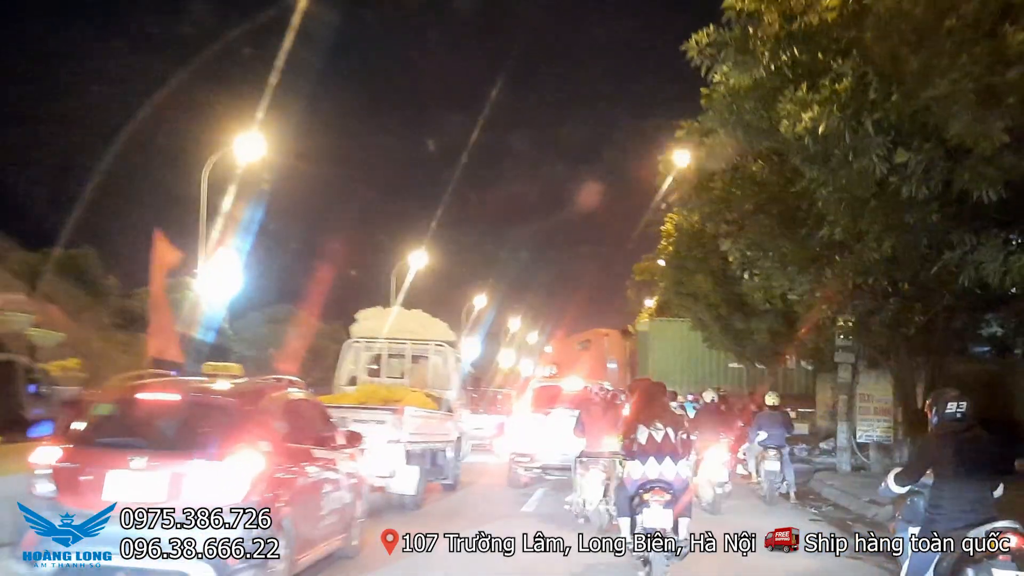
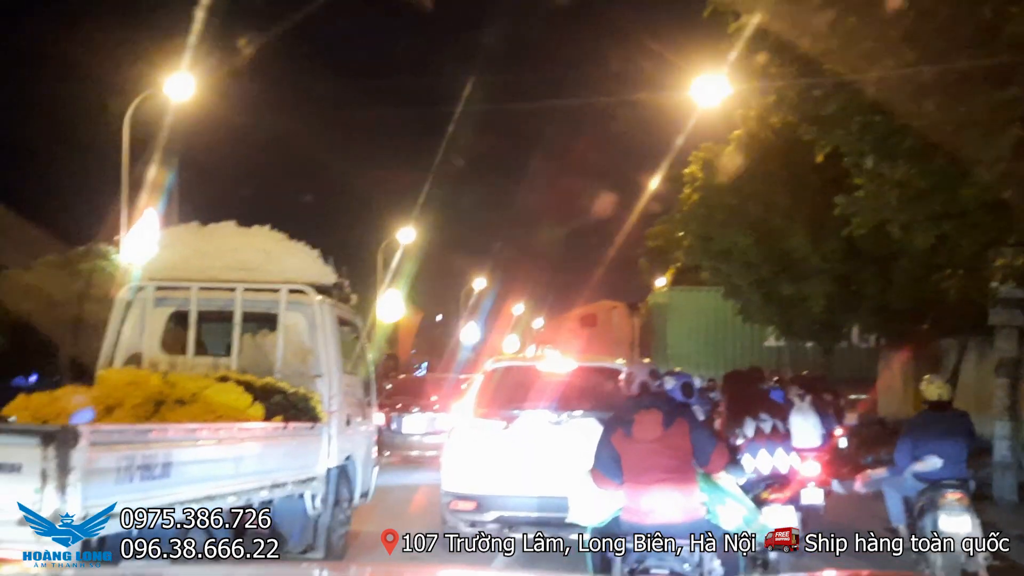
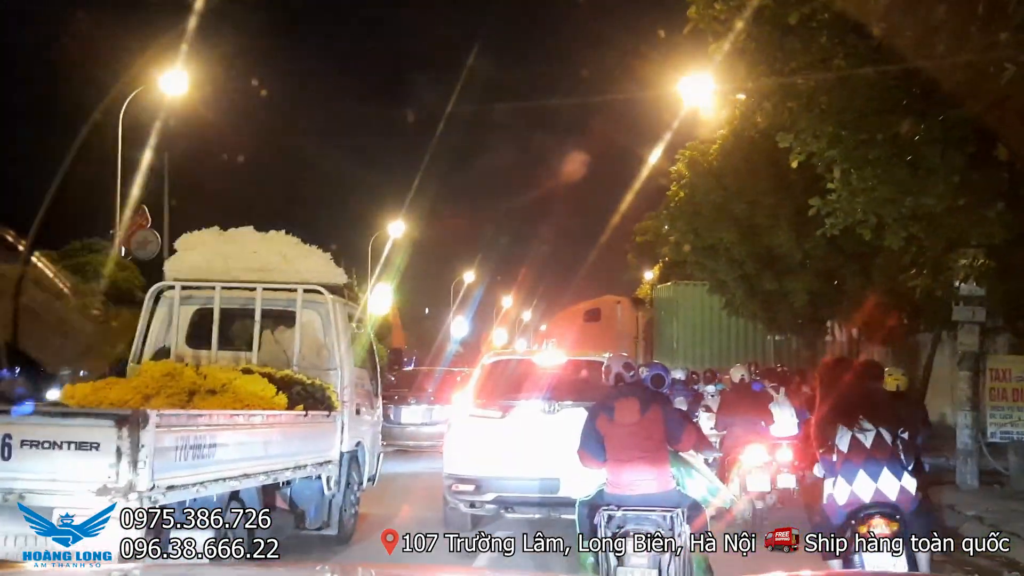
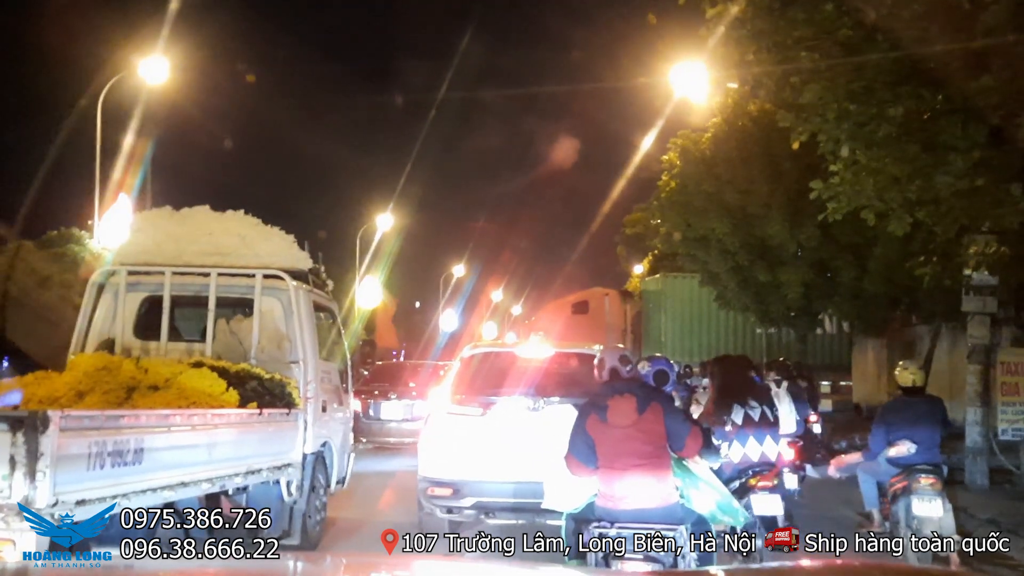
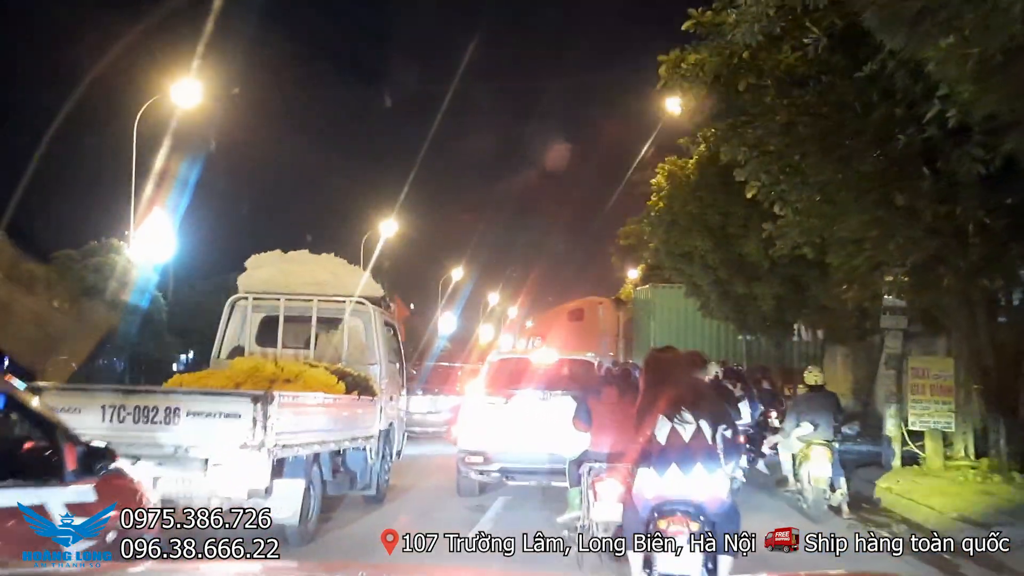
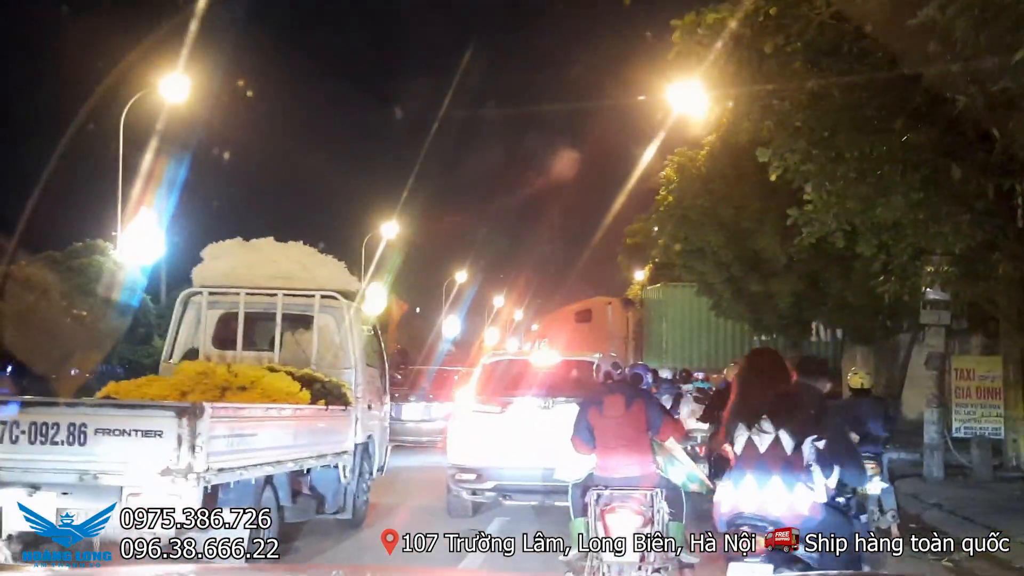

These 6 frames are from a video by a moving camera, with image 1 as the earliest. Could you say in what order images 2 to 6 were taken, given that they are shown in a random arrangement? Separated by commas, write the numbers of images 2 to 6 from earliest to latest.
5, 6, 3, 4, 2
